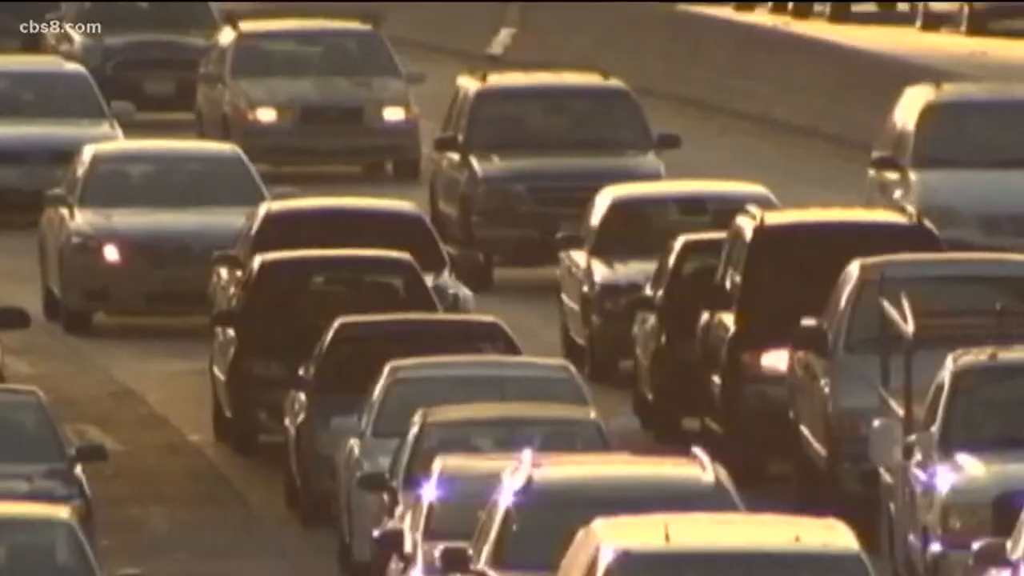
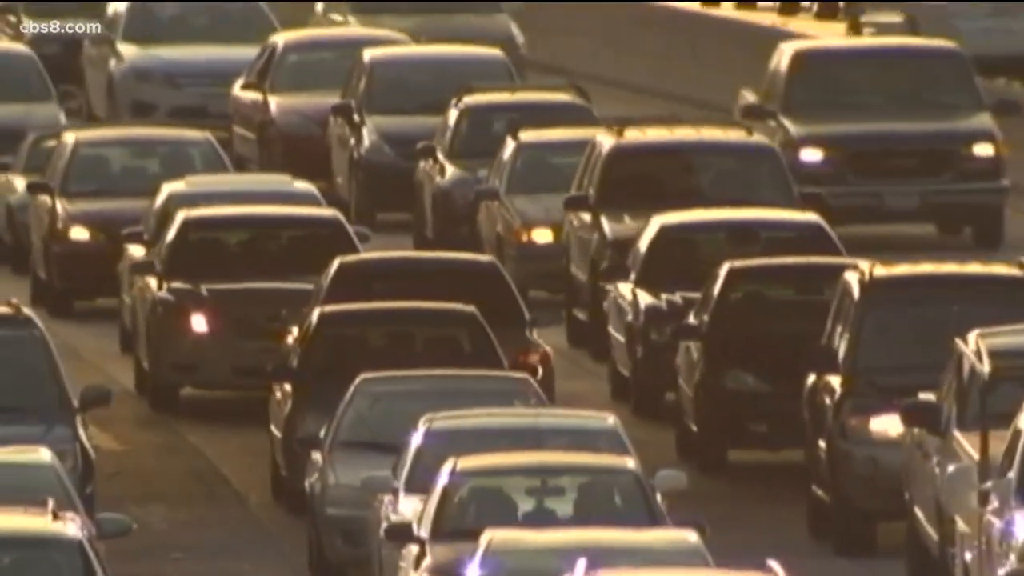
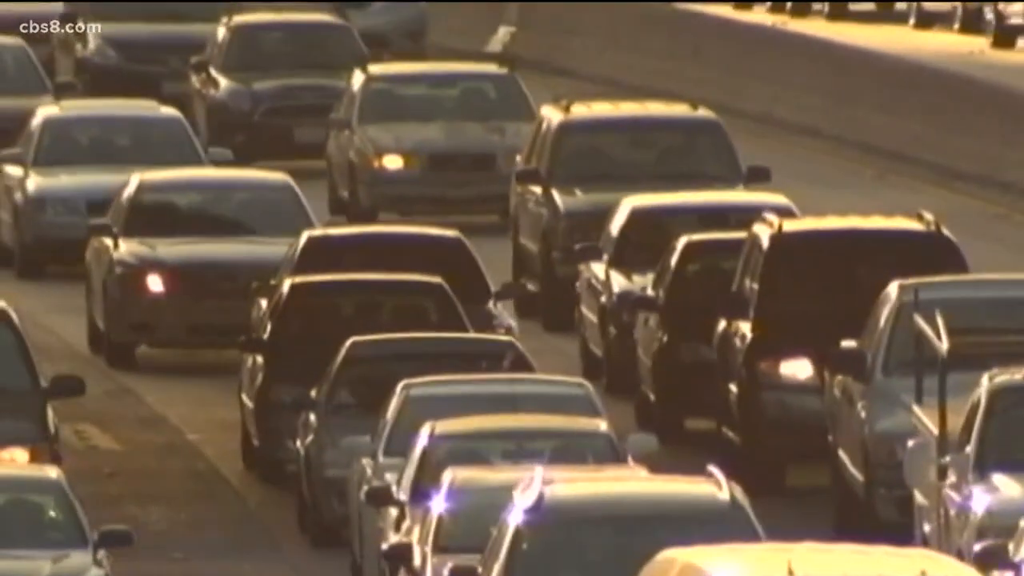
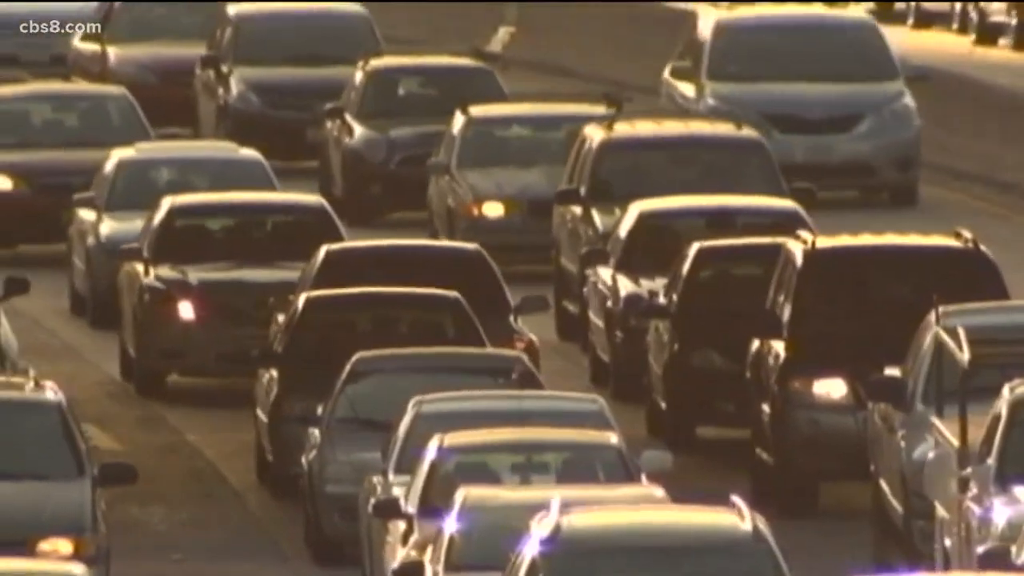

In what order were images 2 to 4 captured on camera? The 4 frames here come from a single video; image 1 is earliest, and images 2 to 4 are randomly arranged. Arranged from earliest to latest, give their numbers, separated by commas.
3, 4, 2
